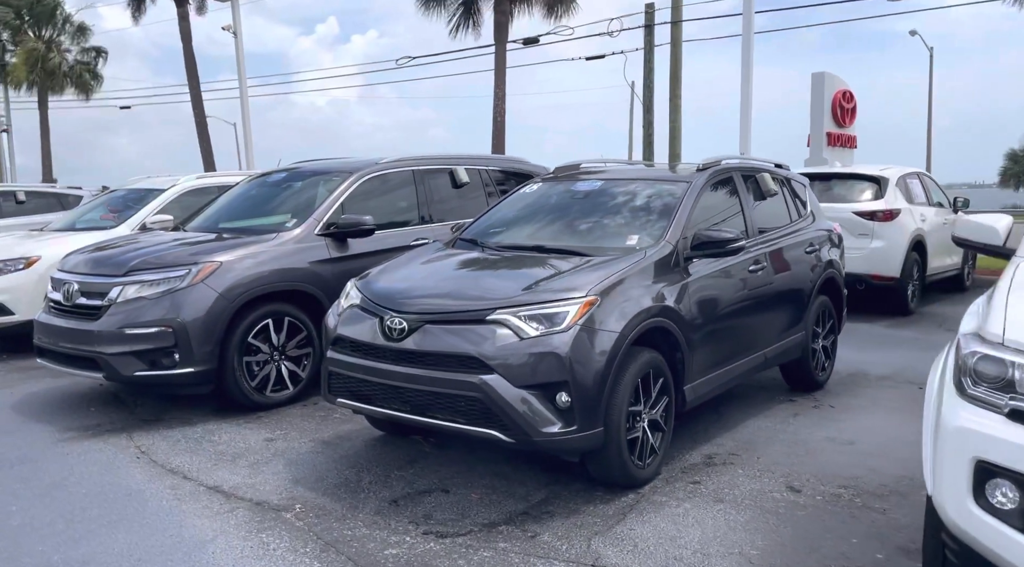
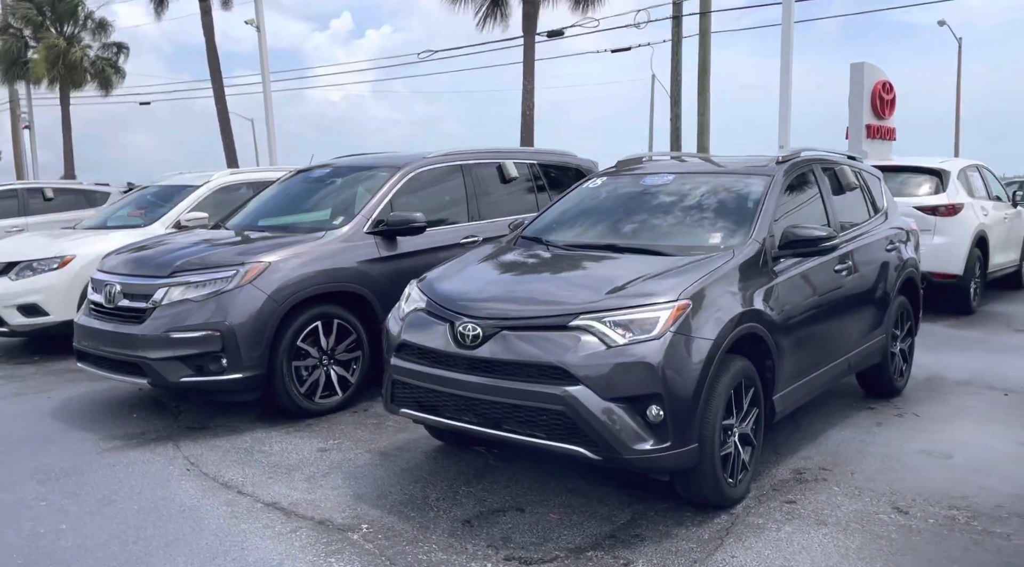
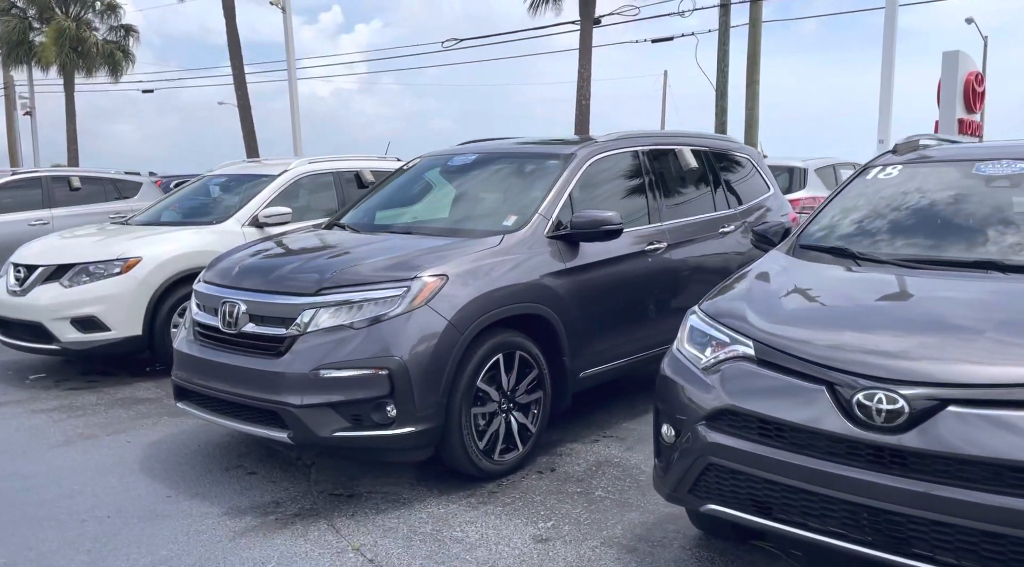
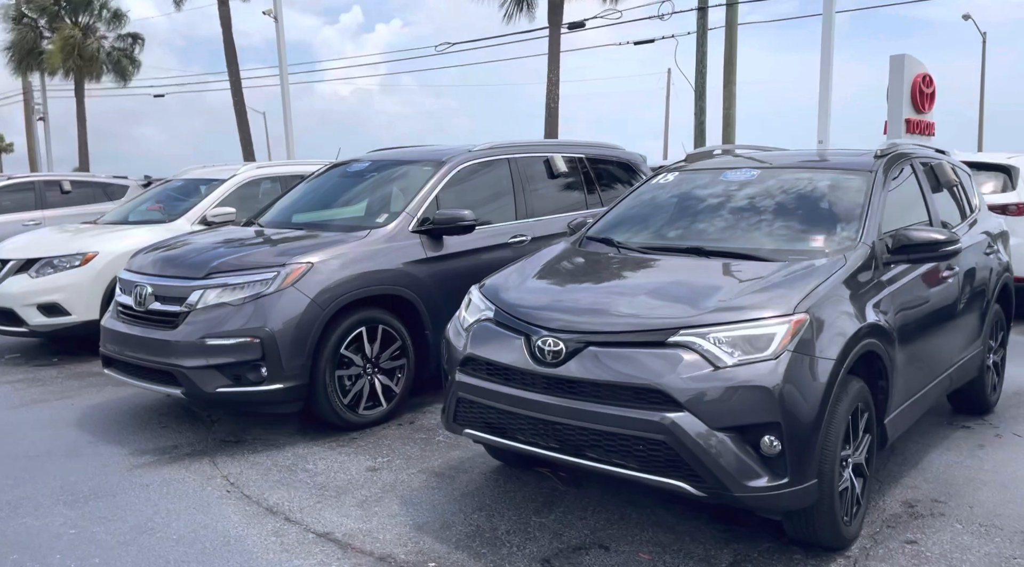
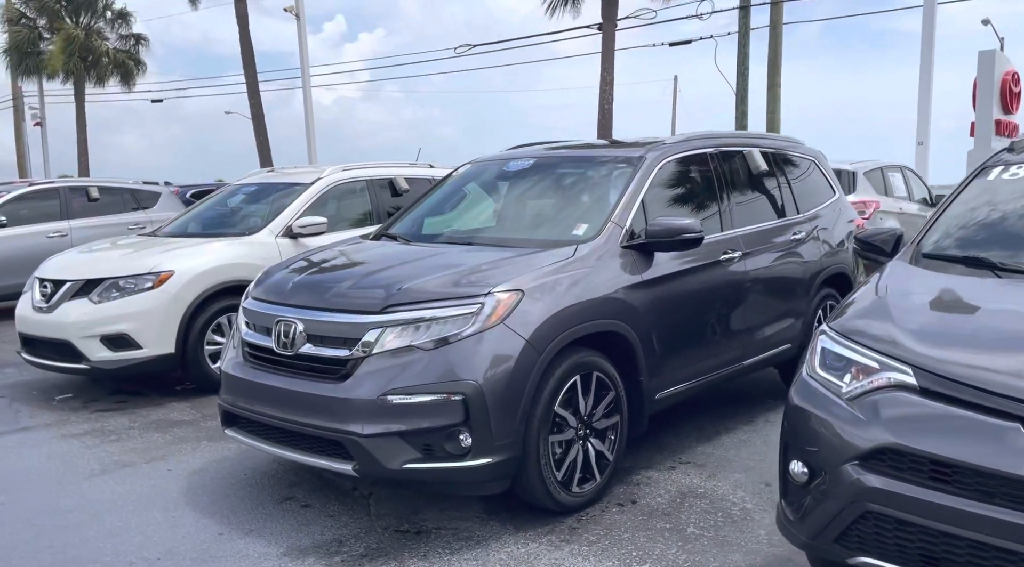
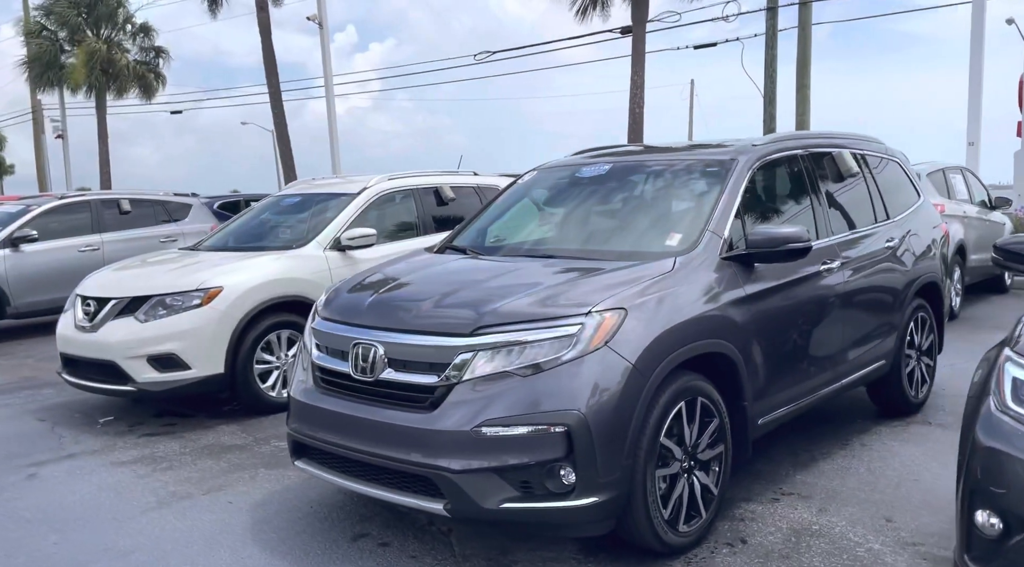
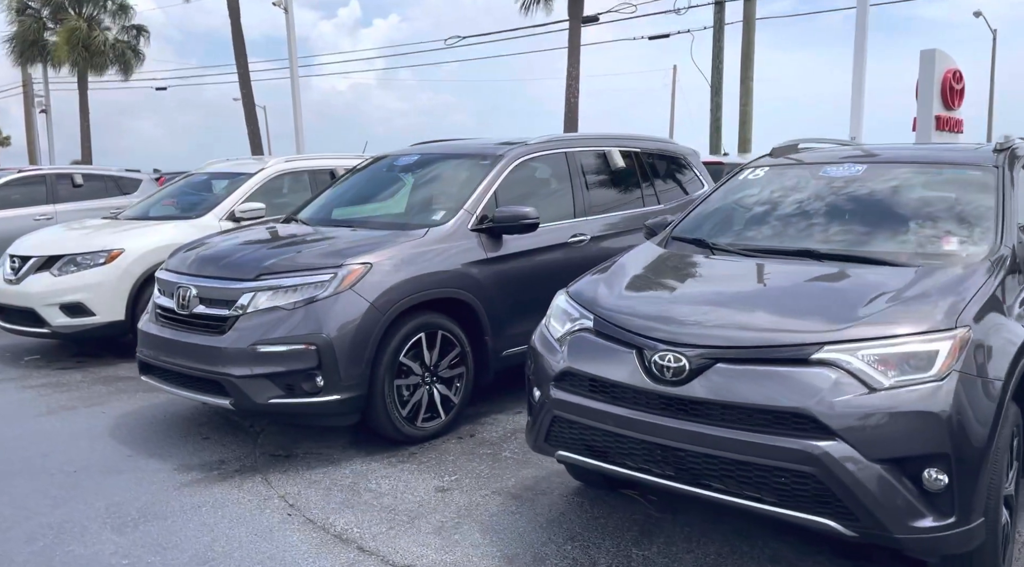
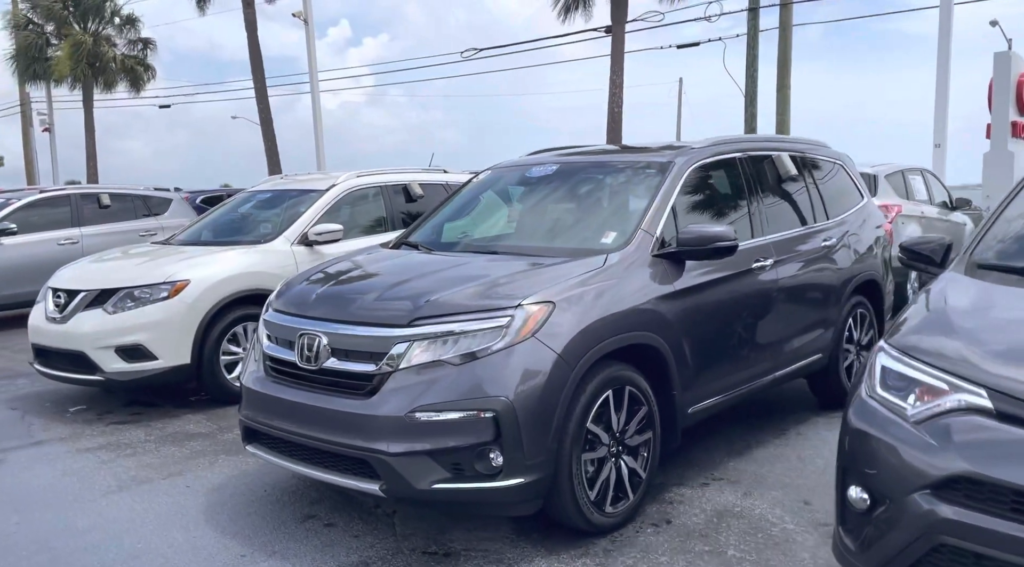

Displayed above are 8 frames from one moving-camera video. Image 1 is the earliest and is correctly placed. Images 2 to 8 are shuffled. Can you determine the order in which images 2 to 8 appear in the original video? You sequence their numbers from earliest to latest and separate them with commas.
2, 4, 7, 3, 5, 8, 6
